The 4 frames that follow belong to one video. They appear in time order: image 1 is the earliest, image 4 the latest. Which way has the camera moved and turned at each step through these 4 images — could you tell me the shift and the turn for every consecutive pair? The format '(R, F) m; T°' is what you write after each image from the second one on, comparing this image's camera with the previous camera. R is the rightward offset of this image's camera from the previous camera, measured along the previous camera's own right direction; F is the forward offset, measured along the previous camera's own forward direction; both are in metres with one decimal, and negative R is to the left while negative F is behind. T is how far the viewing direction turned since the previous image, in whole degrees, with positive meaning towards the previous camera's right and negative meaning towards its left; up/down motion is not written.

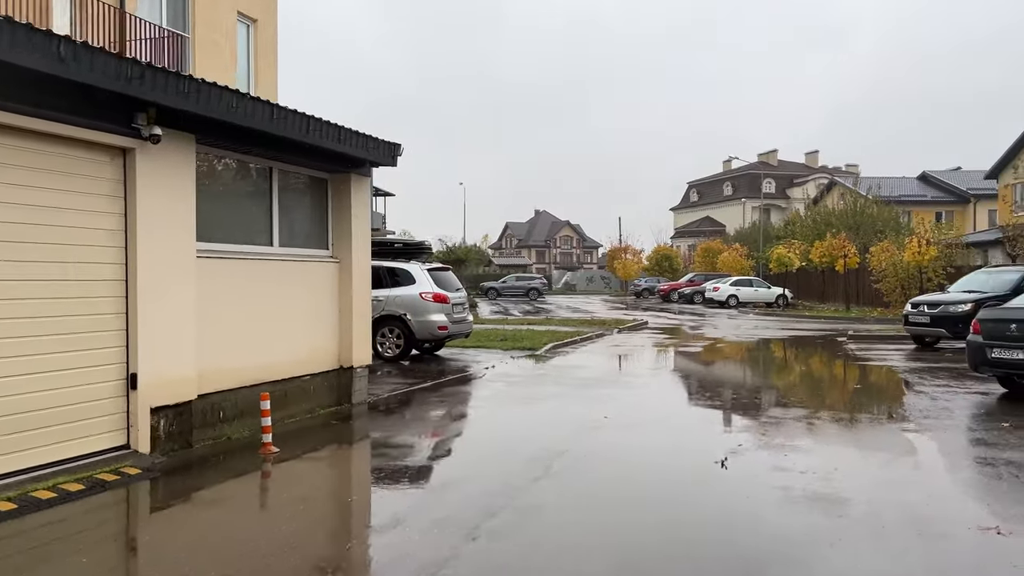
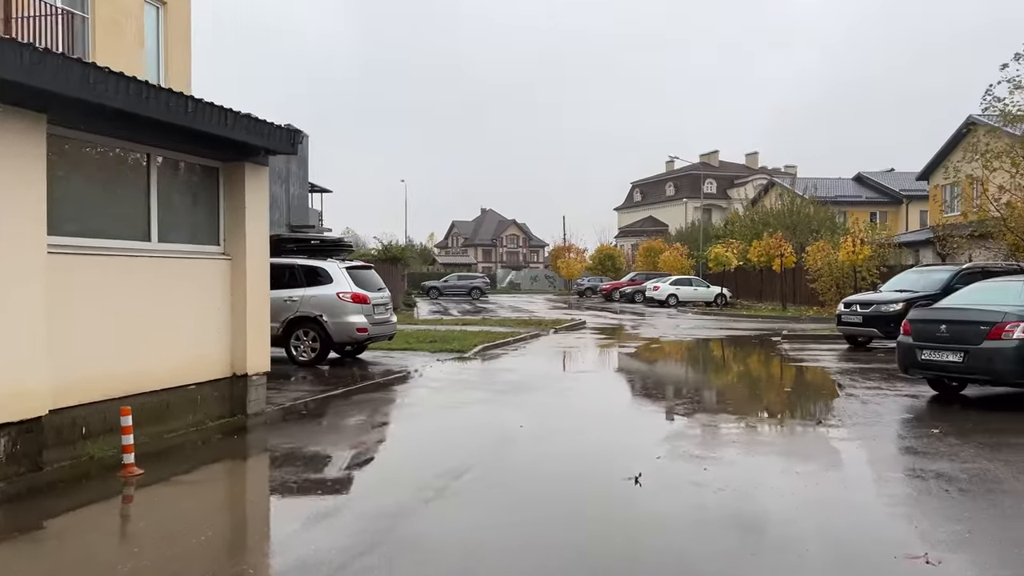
(+0.4, +0.6) m; +4°
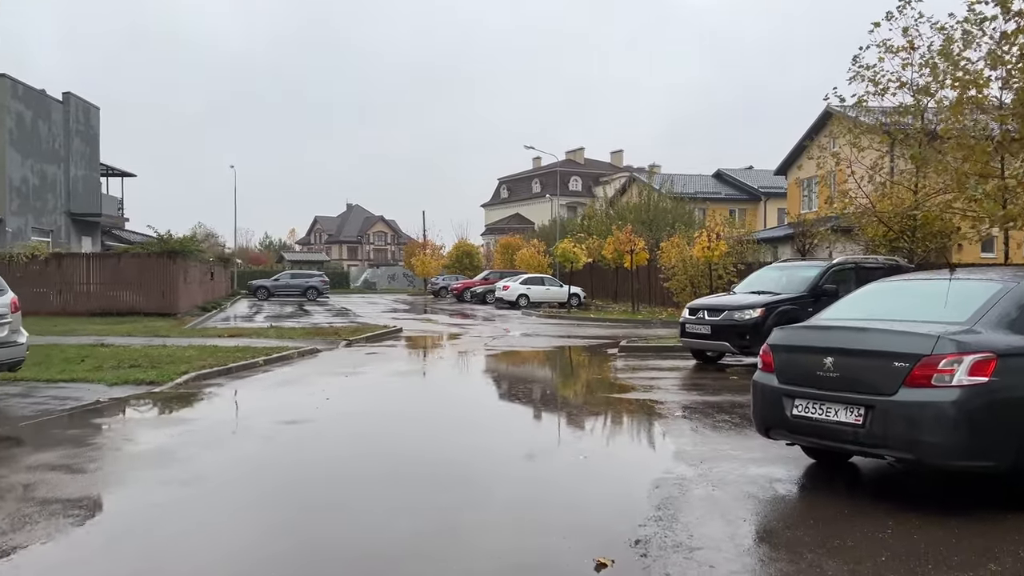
(+1.9, +4.0) m; +9°
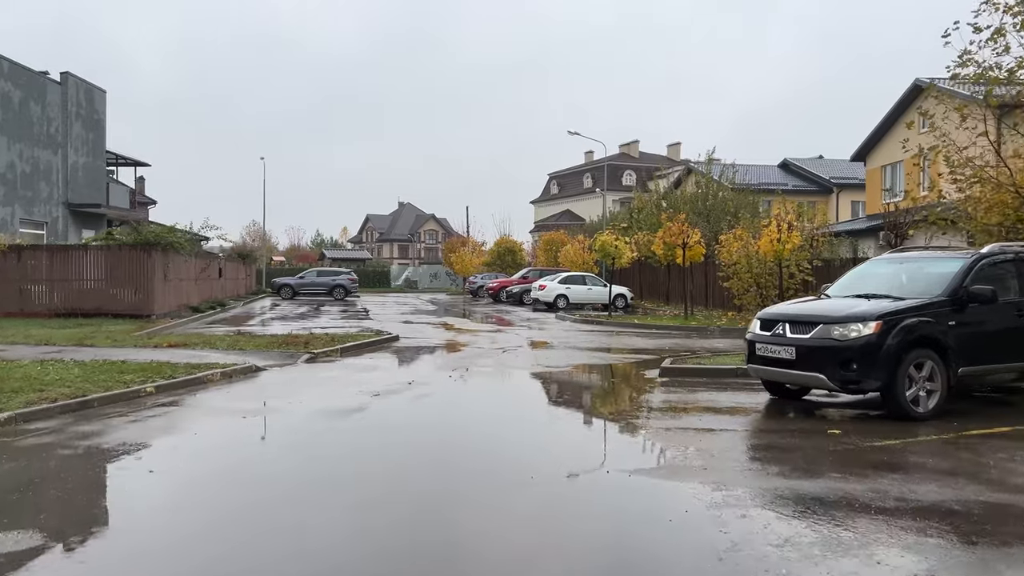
(+0.7, +3.8) m; -4°
